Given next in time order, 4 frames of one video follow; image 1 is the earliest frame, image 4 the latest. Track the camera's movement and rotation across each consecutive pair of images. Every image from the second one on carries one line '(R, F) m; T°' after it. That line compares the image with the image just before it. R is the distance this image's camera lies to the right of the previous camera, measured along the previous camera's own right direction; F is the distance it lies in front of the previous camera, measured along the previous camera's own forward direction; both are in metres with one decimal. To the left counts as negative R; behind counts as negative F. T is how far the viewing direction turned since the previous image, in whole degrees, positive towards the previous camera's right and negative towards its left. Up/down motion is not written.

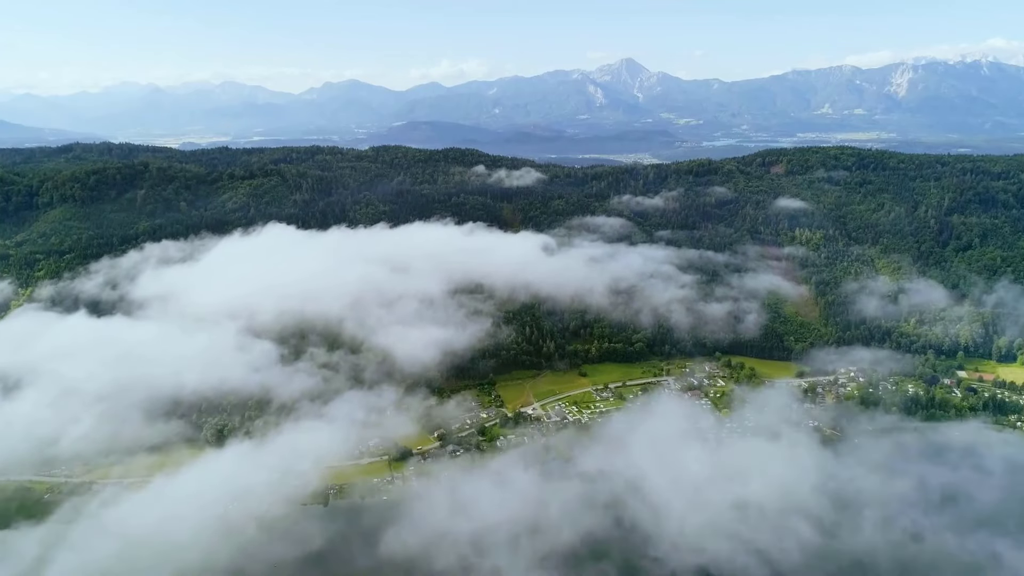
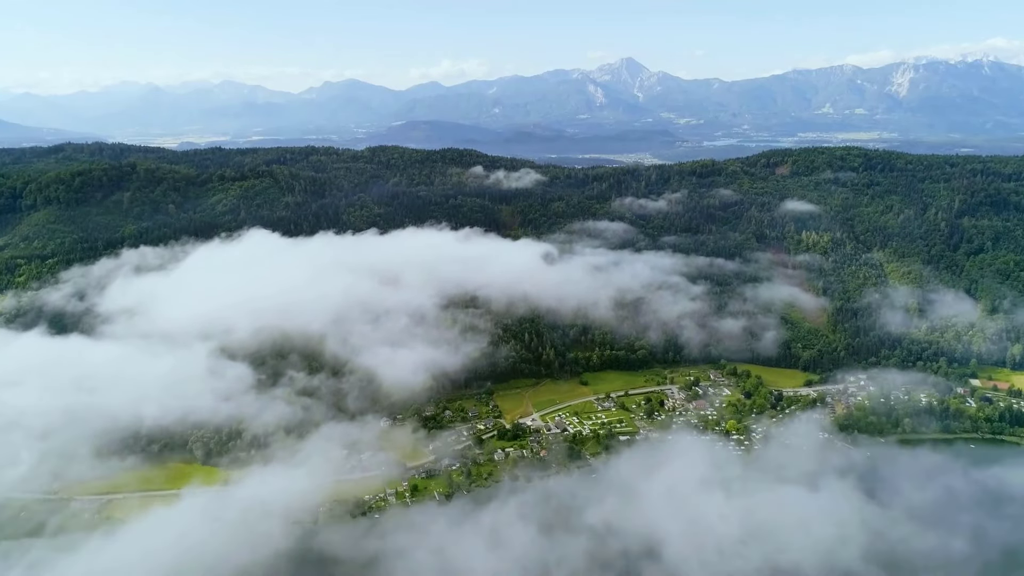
(+0.1, +3.2) m; 0°
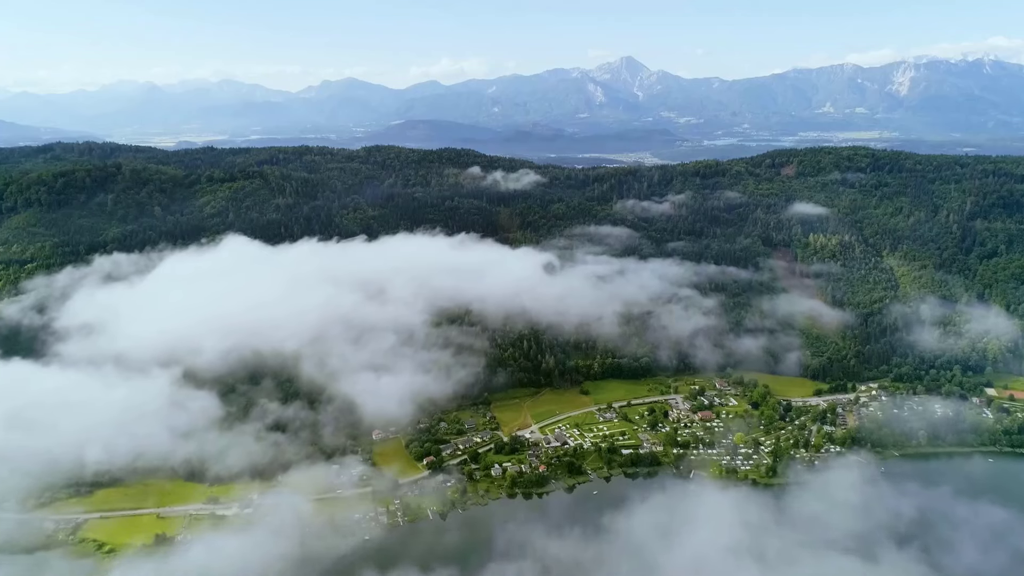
(+0.1, +3.5) m; 0°
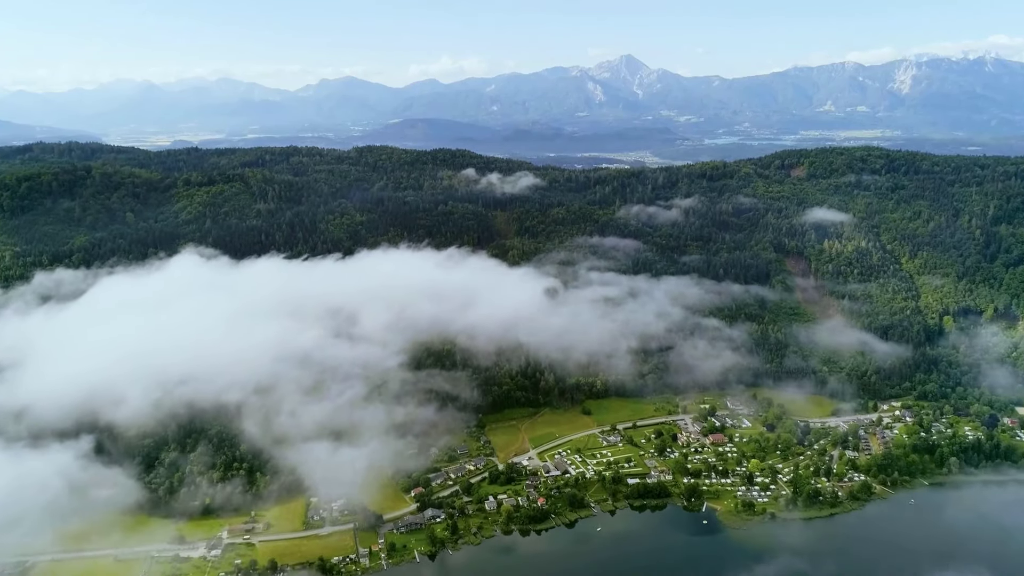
(+0.3, +6.3) m; 0°
